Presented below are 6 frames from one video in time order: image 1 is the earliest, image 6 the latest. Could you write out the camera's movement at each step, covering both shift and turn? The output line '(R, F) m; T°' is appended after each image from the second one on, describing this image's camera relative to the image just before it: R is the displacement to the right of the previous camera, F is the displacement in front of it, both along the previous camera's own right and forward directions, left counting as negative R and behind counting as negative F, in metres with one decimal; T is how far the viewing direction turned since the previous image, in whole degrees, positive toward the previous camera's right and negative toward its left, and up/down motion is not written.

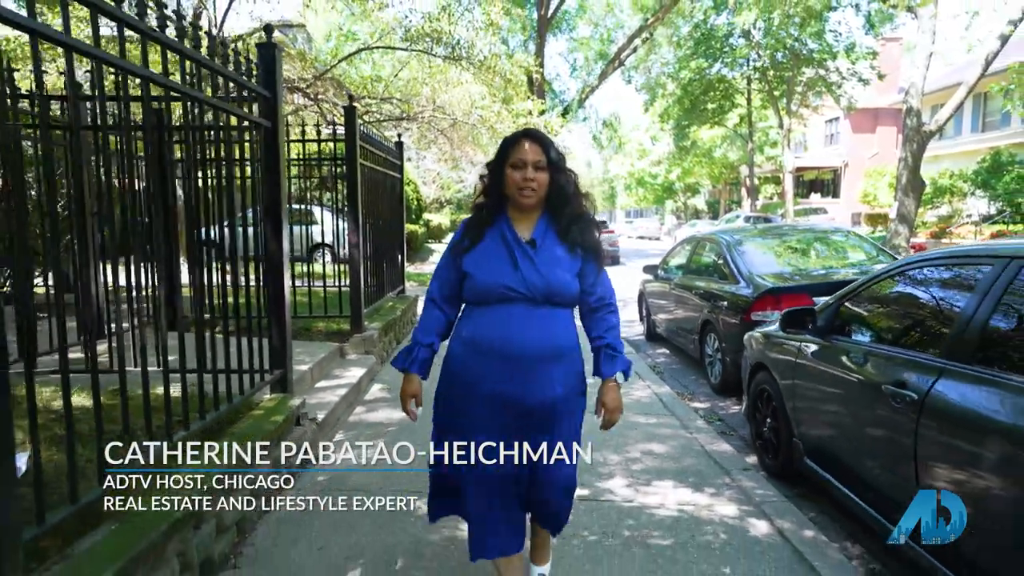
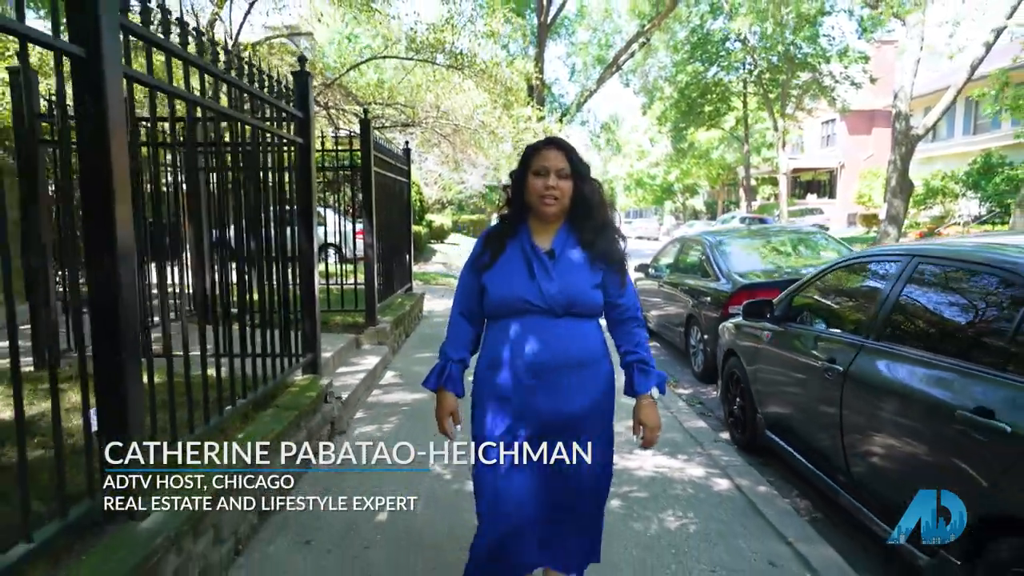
(0.0, -0.6) m; 0°
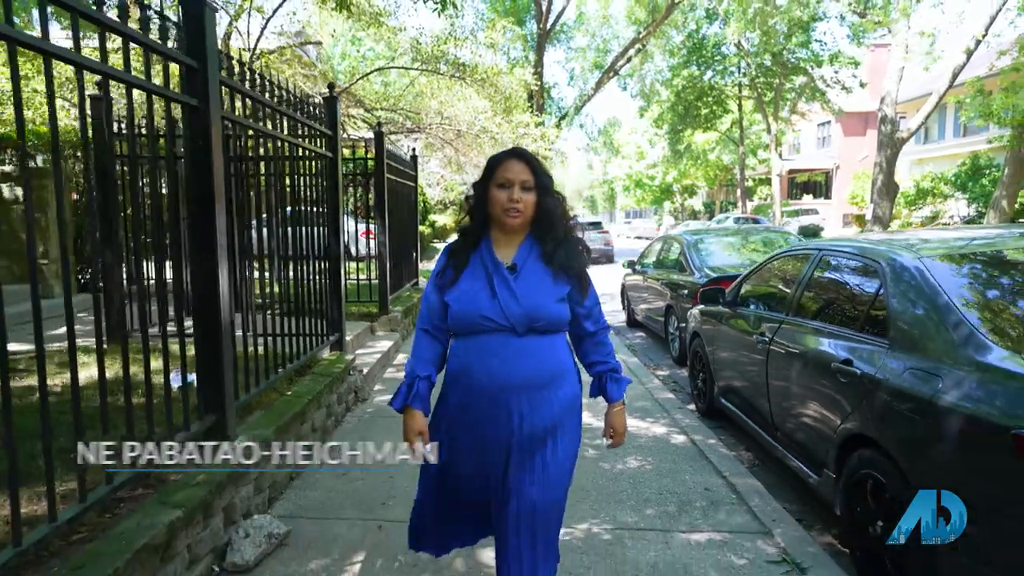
(+0.1, -0.9) m; 0°
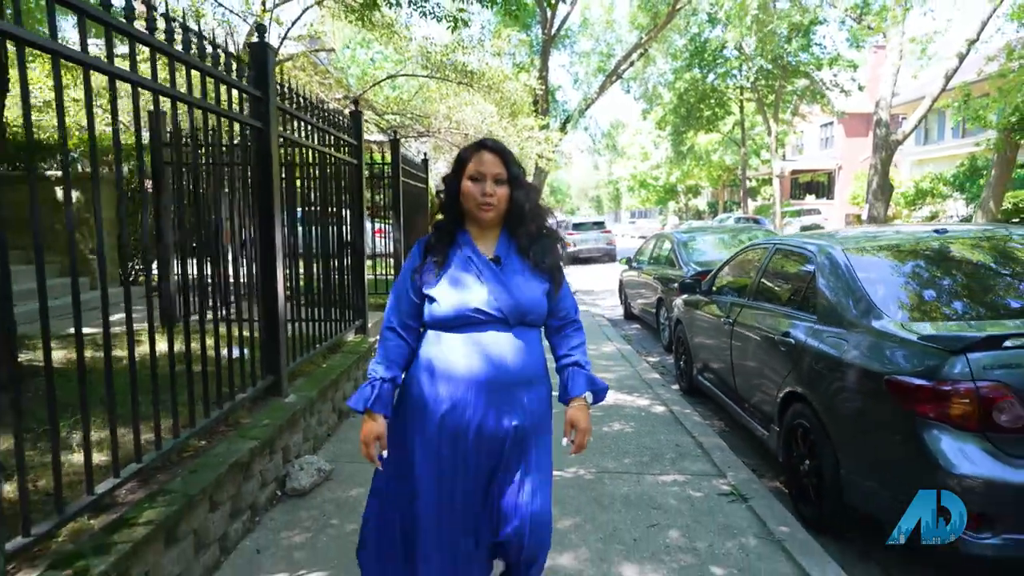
(0.0, -0.7) m; -1°
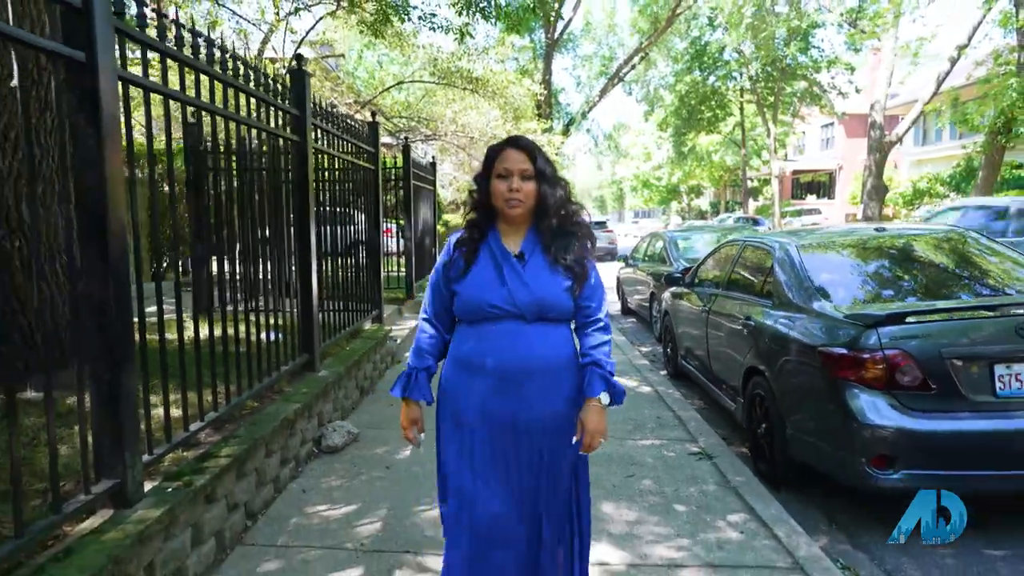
(0.0, -0.6) m; 0°
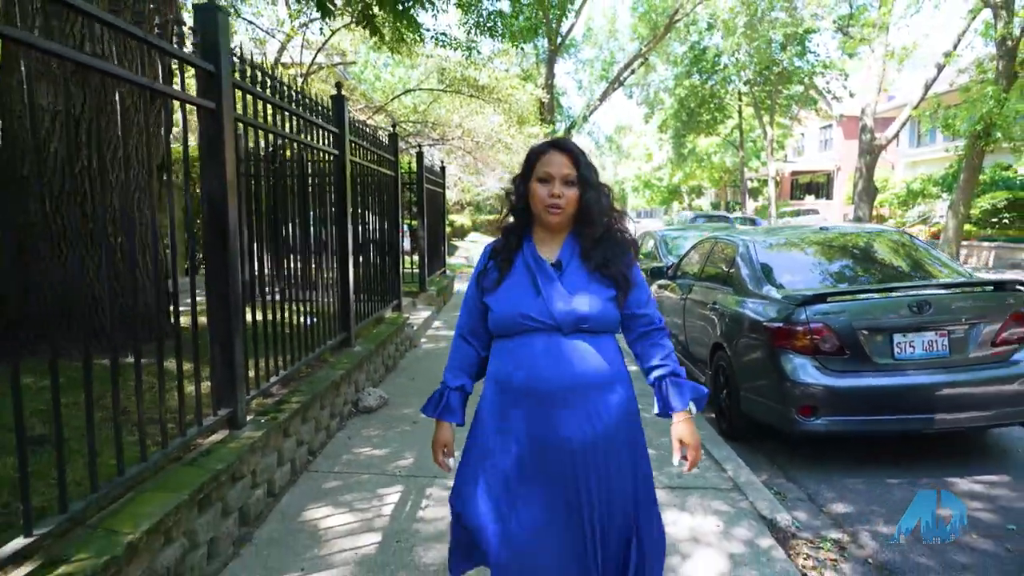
(0.0, -0.9) m; 0°
